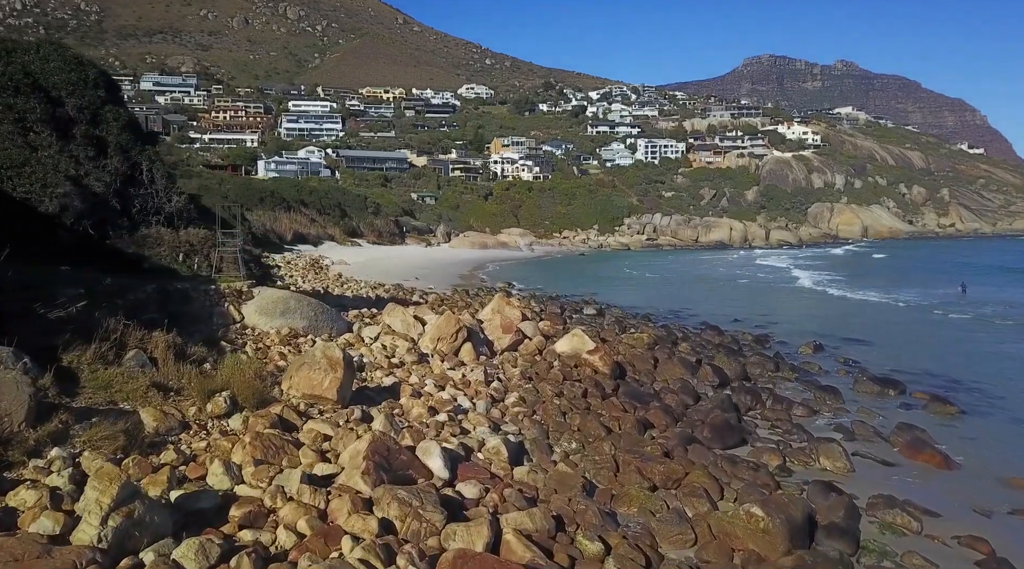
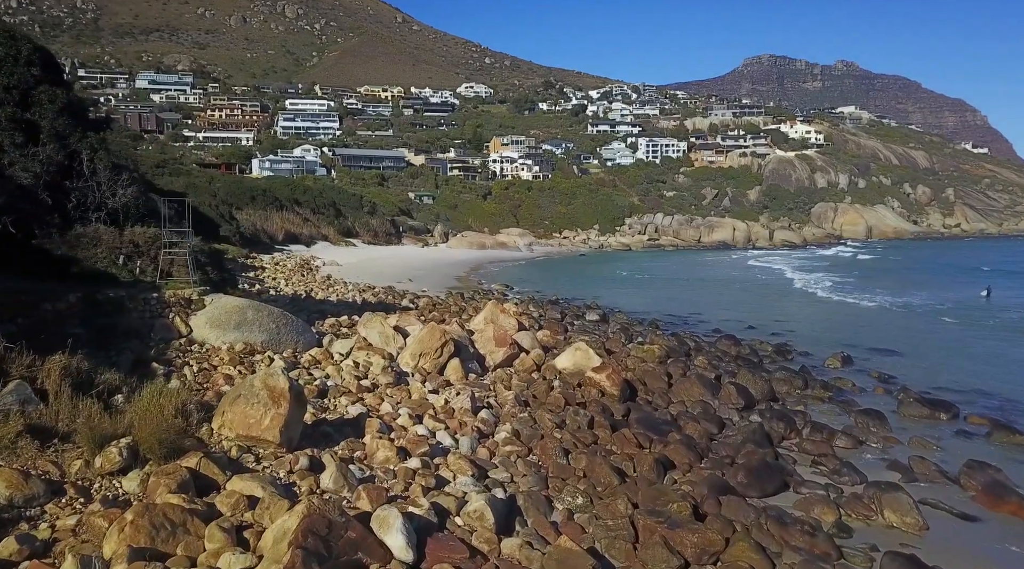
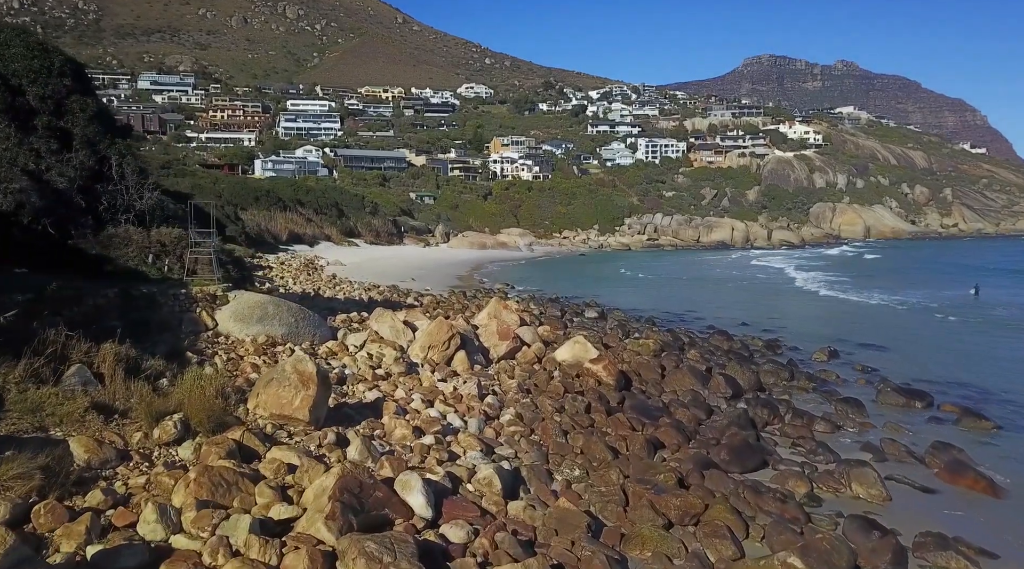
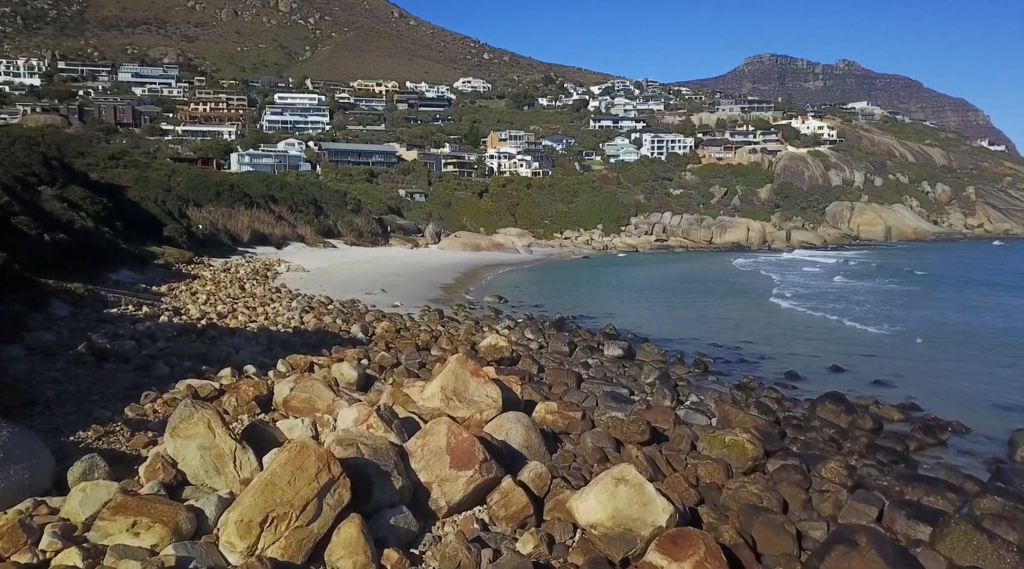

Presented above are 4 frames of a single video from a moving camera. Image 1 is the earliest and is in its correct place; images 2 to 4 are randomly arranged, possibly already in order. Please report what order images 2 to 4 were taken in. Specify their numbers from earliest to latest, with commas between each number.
3, 2, 4
